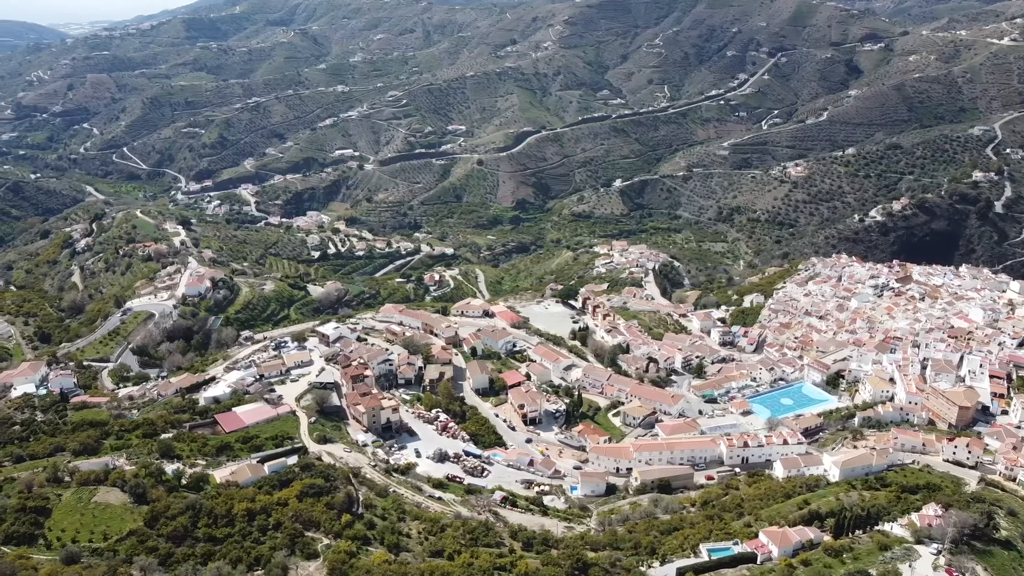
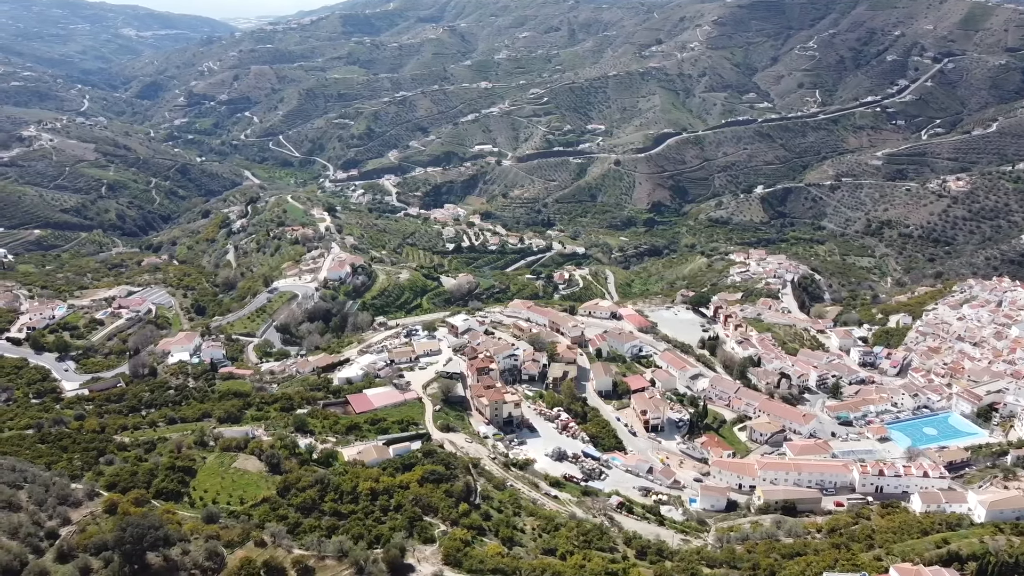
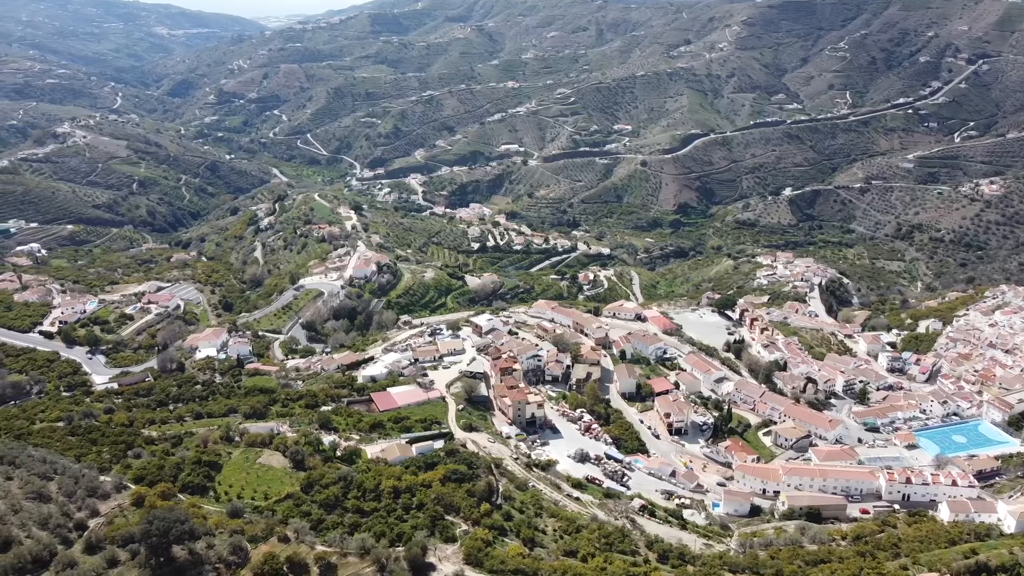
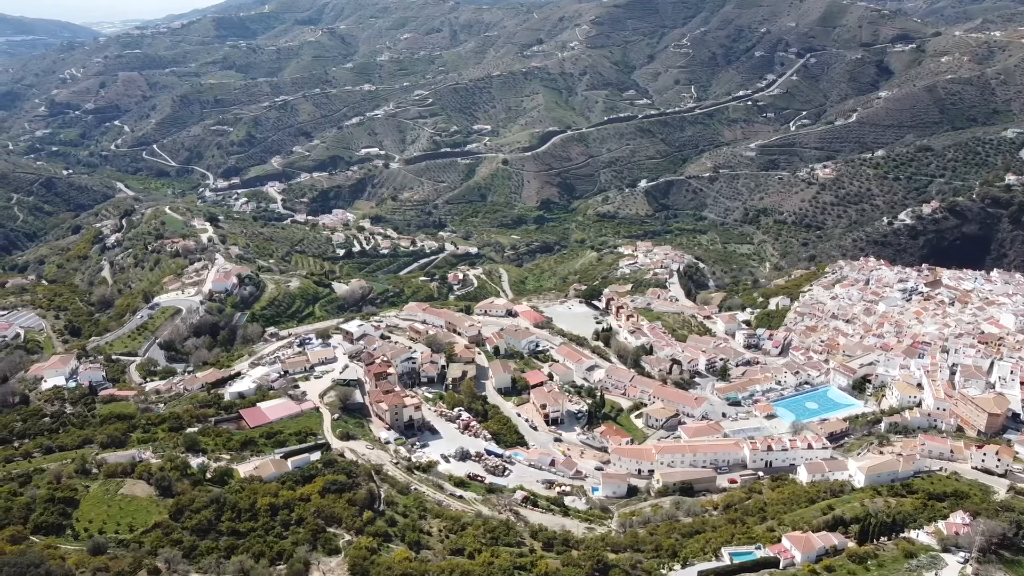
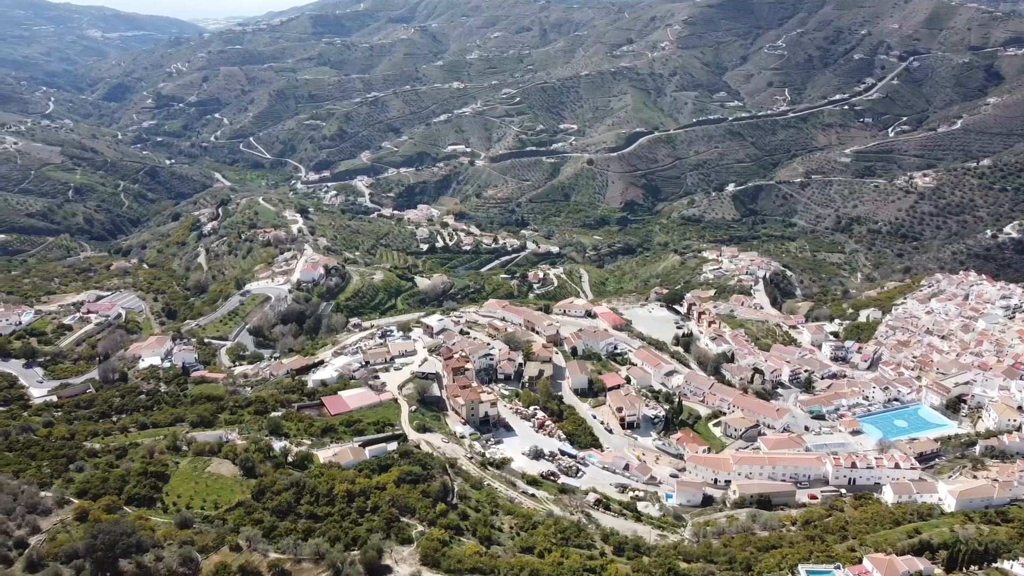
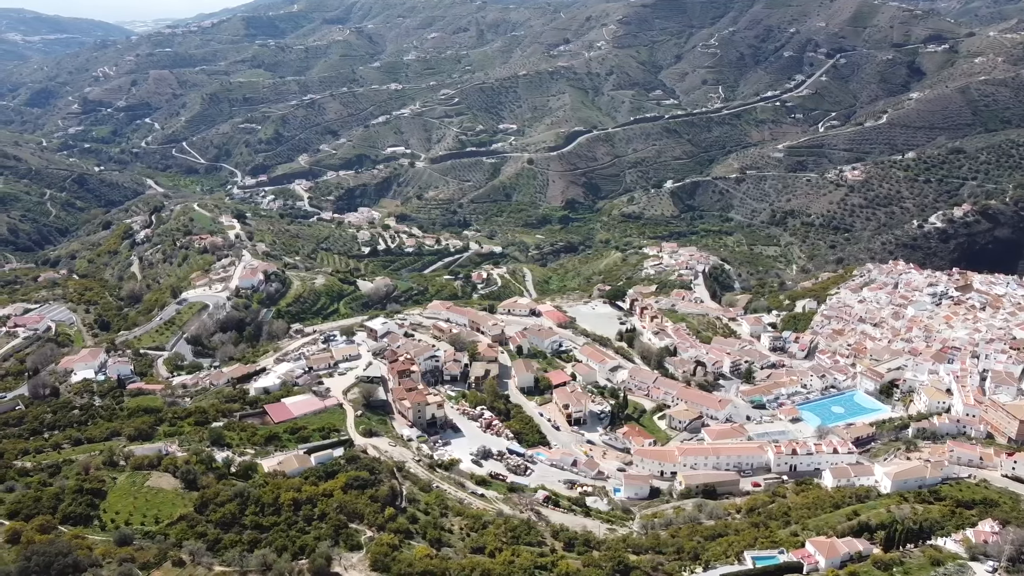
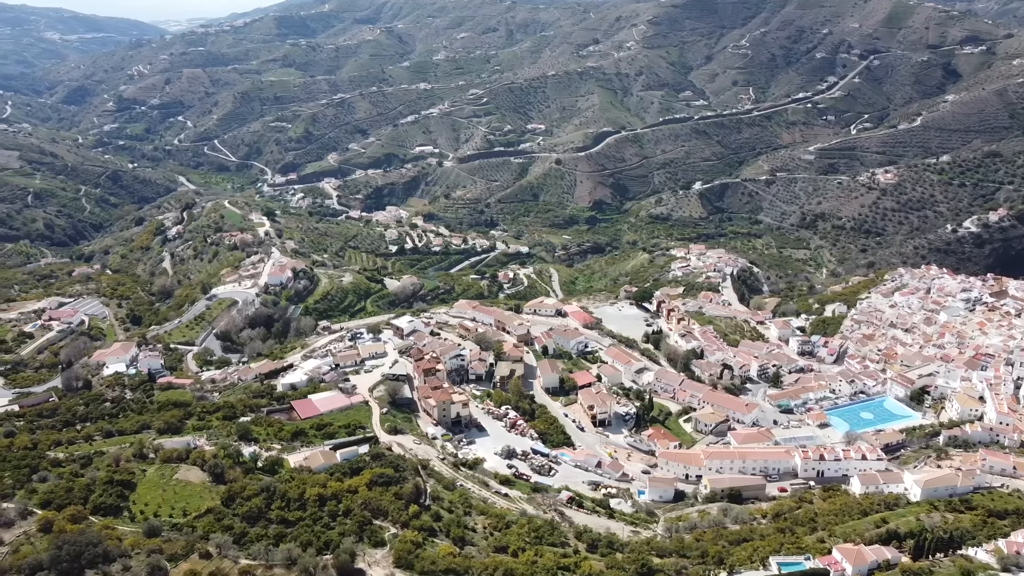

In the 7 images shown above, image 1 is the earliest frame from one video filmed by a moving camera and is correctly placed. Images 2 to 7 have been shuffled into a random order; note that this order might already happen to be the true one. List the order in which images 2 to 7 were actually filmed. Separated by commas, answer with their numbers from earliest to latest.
4, 6, 7, 5, 2, 3
